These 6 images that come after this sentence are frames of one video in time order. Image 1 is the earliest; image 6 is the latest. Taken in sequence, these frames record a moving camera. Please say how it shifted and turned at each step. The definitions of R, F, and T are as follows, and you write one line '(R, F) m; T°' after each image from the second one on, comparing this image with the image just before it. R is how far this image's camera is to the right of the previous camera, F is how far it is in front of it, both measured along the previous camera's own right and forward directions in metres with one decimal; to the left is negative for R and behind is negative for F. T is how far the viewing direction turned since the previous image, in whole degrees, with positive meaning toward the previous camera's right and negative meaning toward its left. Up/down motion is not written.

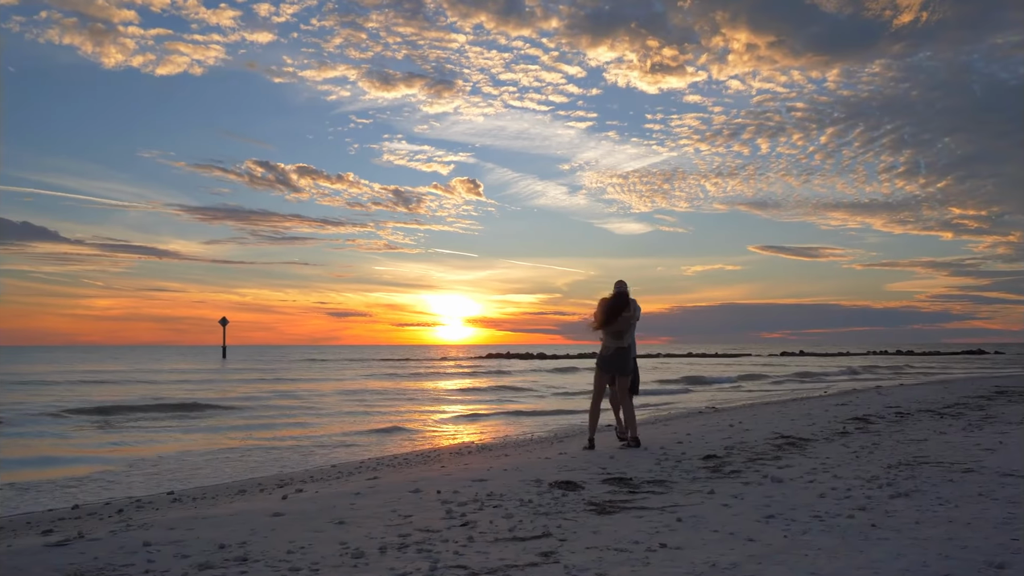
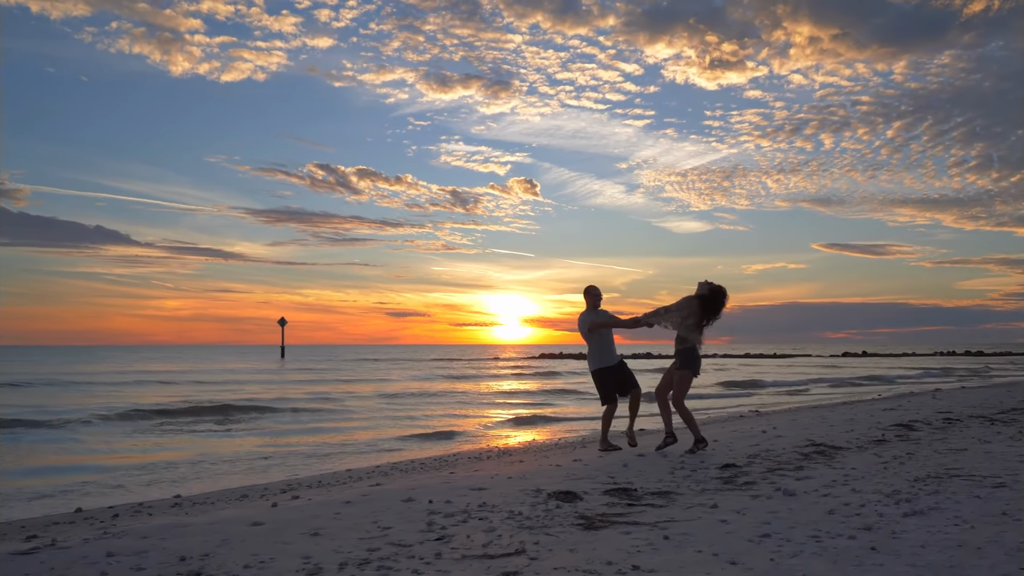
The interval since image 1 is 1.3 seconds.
(+0.4, +0.2) m; -4°
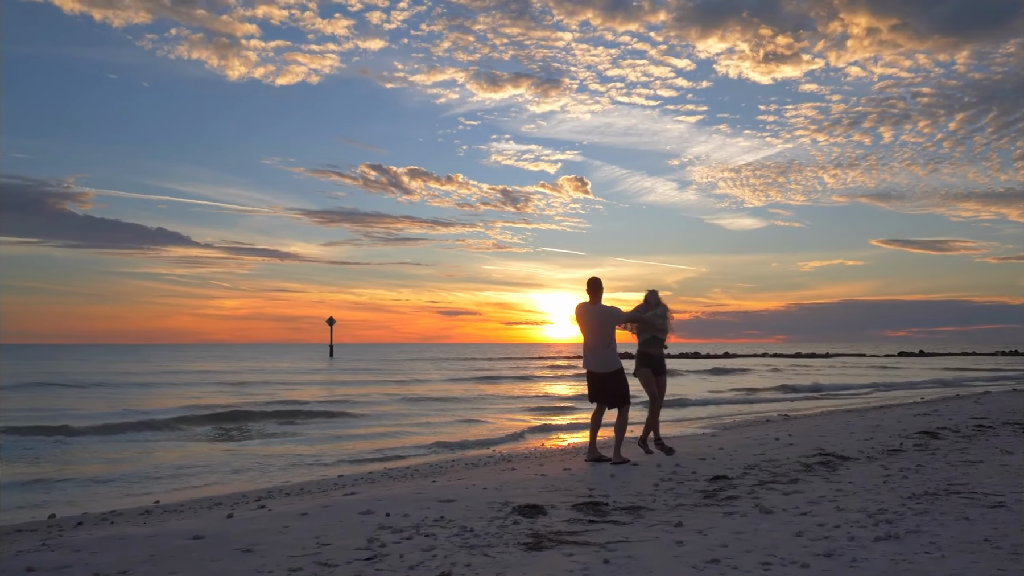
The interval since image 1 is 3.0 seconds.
(+0.6, +0.2) m; -3°
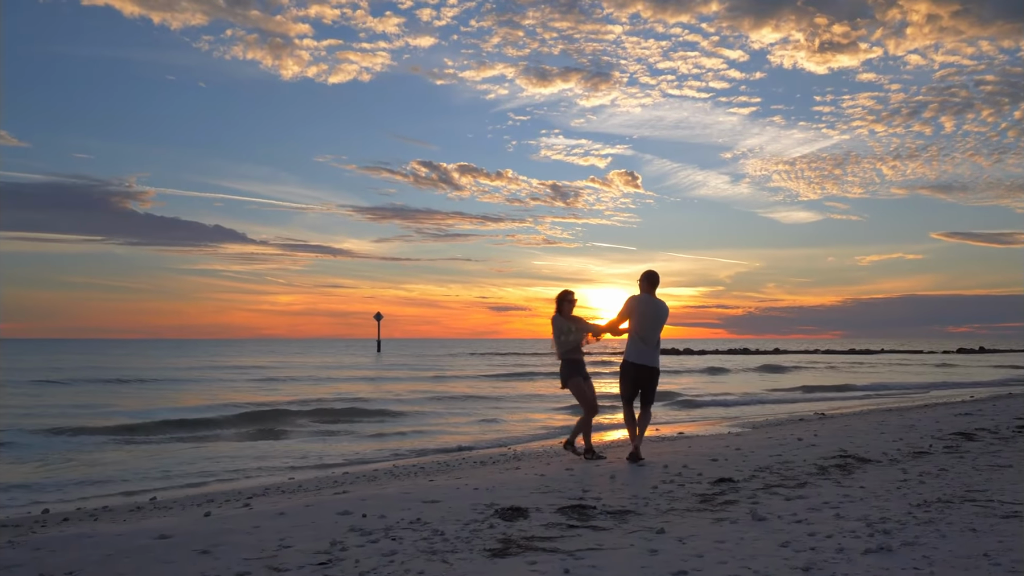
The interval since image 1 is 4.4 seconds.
(+0.4, +0.2) m; -3°
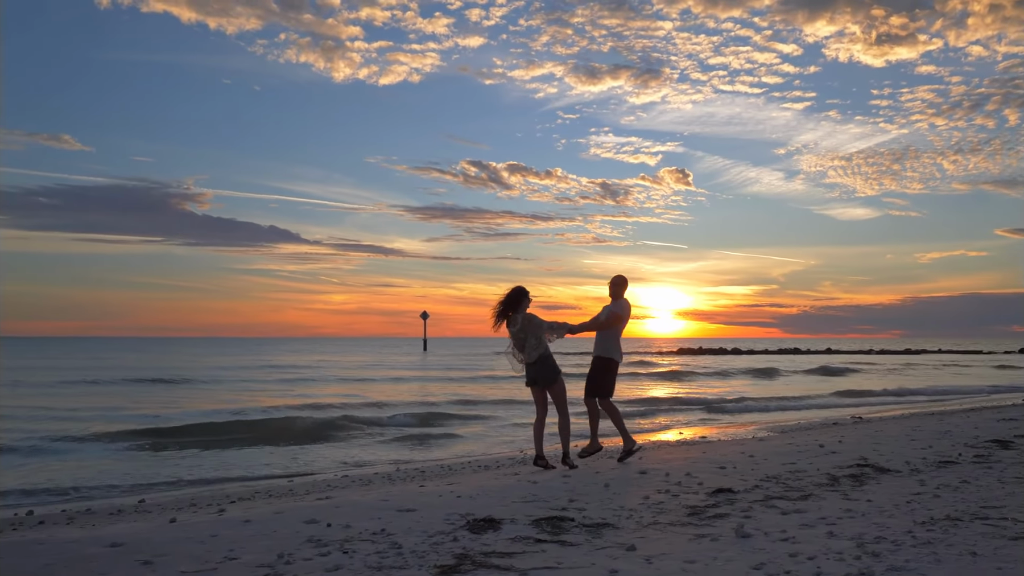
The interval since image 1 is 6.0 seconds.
(+0.5, +0.2) m; -3°
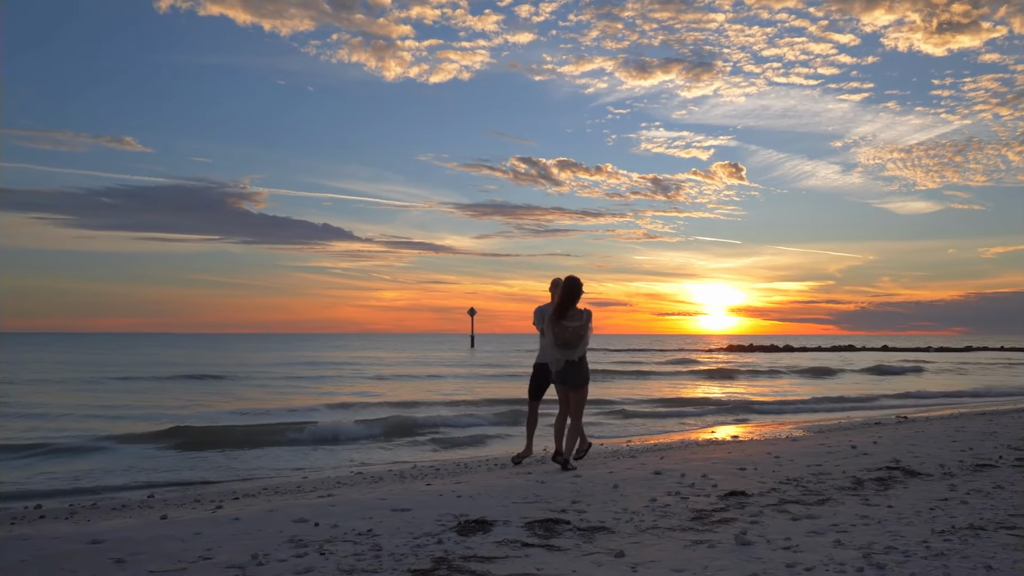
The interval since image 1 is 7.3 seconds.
(+0.4, +0.2) m; -3°
